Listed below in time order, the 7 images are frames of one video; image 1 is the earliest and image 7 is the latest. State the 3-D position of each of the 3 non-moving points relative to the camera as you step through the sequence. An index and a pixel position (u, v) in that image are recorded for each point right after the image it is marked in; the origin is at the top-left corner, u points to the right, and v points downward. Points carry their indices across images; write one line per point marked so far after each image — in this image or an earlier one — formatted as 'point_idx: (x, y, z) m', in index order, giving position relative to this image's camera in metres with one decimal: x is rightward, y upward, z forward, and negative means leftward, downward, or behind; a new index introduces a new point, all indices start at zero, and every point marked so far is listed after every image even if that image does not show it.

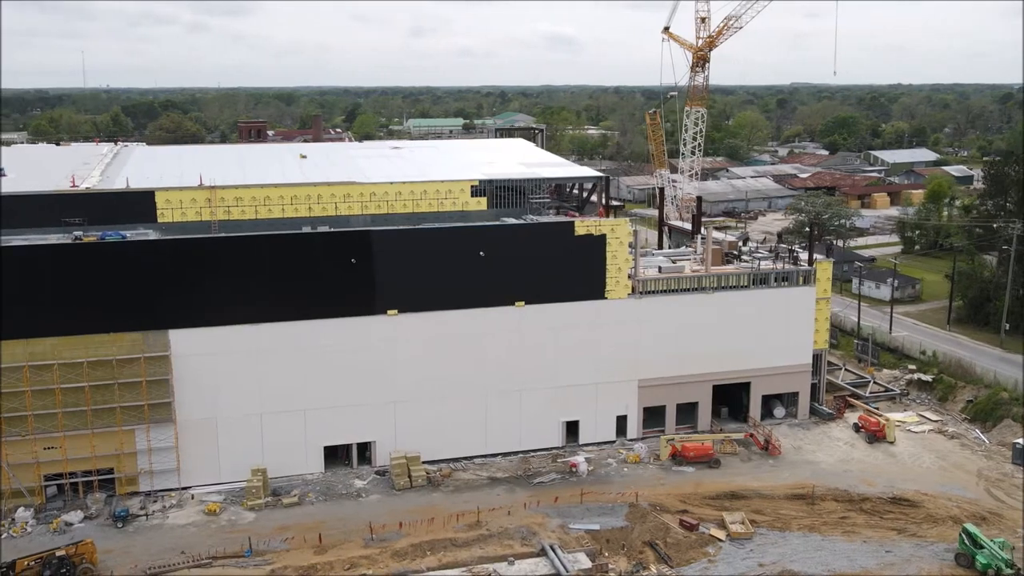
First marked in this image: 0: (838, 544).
0: (+7.1, -5.6, +18.4) m
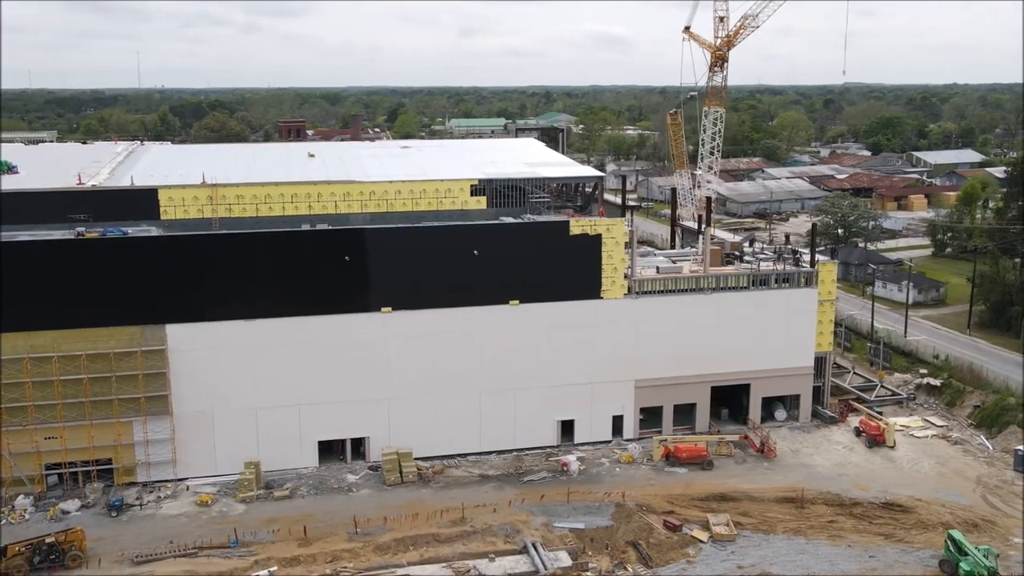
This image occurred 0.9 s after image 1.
0: (+6.7, -5.6, +18.1) m
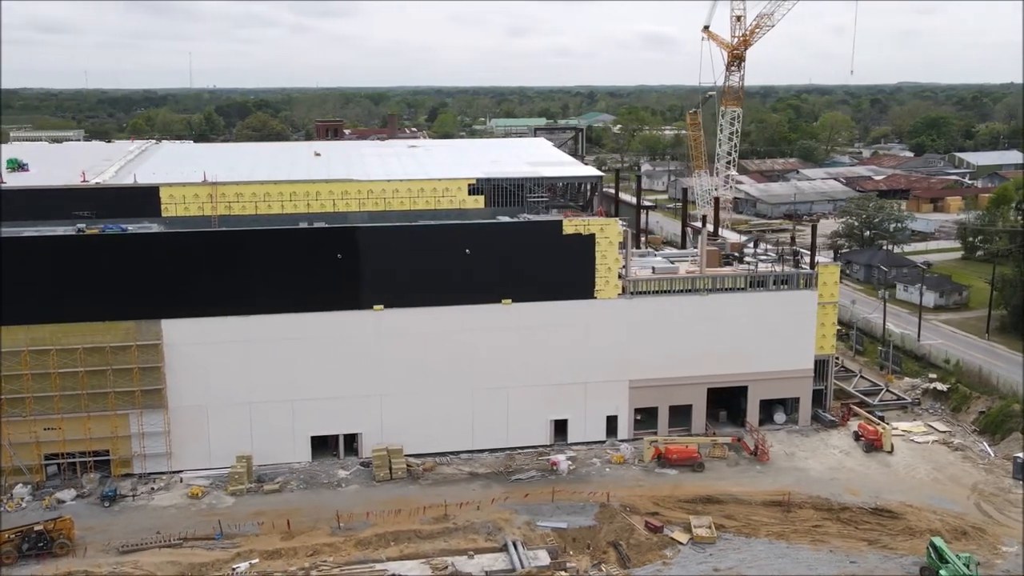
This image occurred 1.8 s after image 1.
0: (+6.2, -5.7, +17.9) m
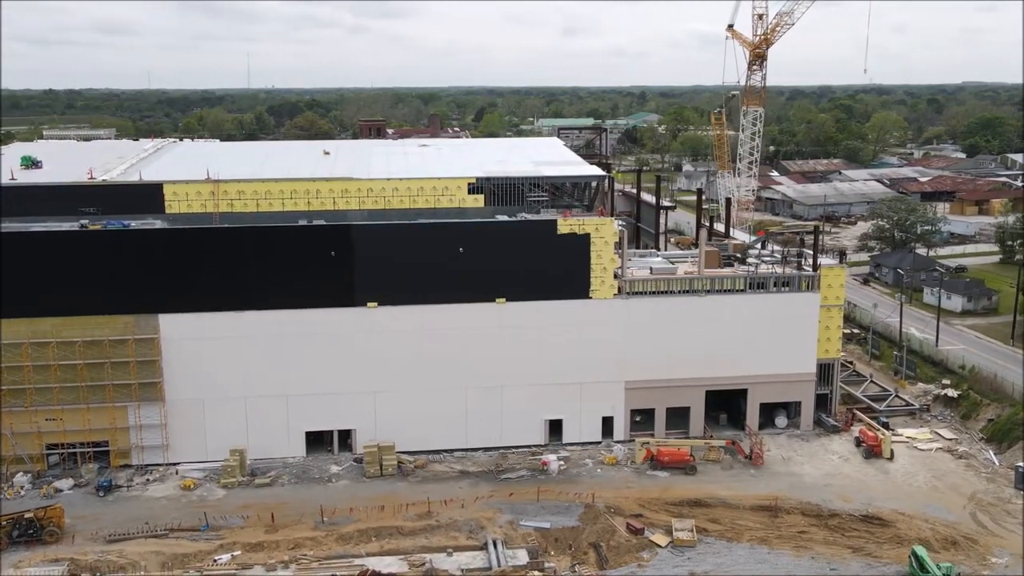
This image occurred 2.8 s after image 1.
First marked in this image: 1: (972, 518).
0: (+5.7, -5.7, +17.6) m
1: (+10.7, -5.4, +19.5) m
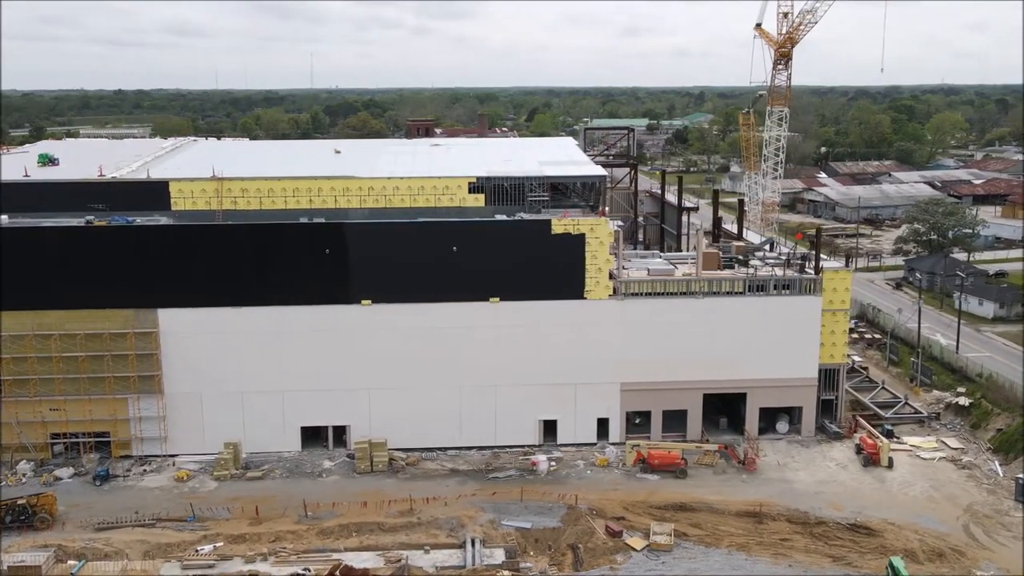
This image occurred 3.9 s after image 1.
0: (+5.1, -5.7, +17.3) m
1: (+10.2, -5.5, +18.9) m
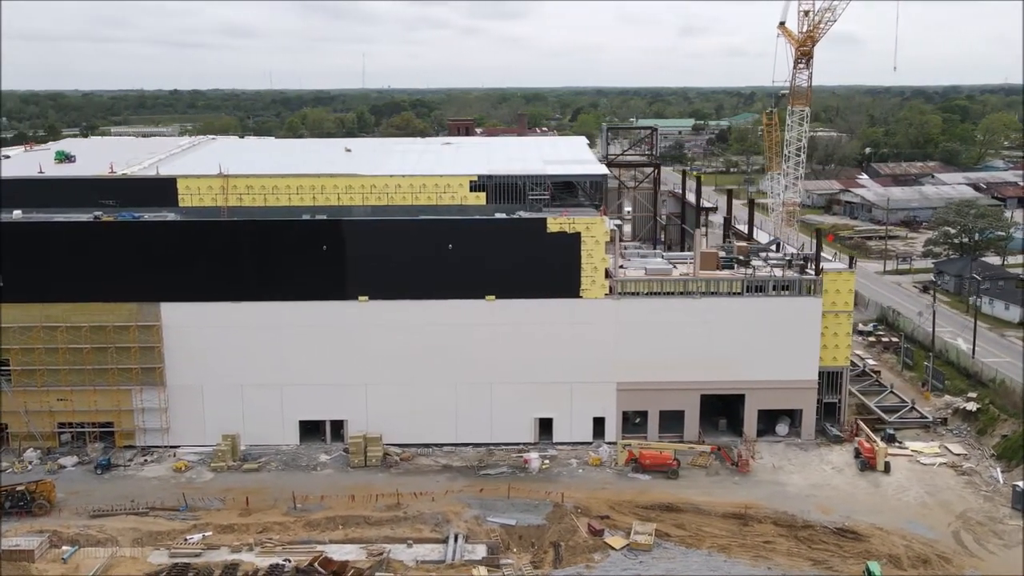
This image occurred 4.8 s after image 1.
0: (+4.6, -5.7, +17.2) m
1: (+9.8, -5.5, +18.6) m
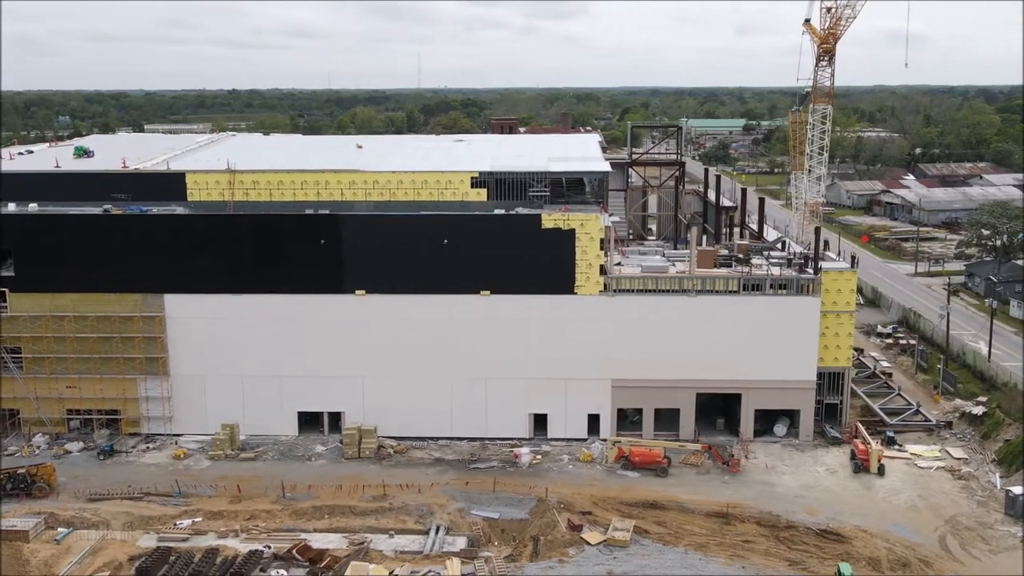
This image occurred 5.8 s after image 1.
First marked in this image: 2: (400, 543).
0: (+4.1, -5.7, +17.2) m
1: (+9.3, -5.5, +18.3) m
2: (-2.5, -5.7, +18.8) m
